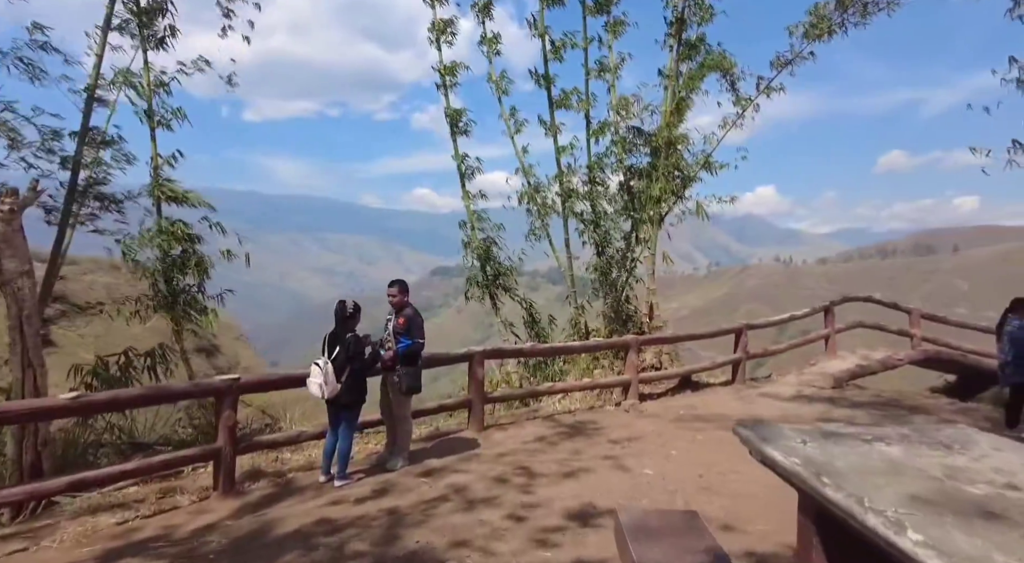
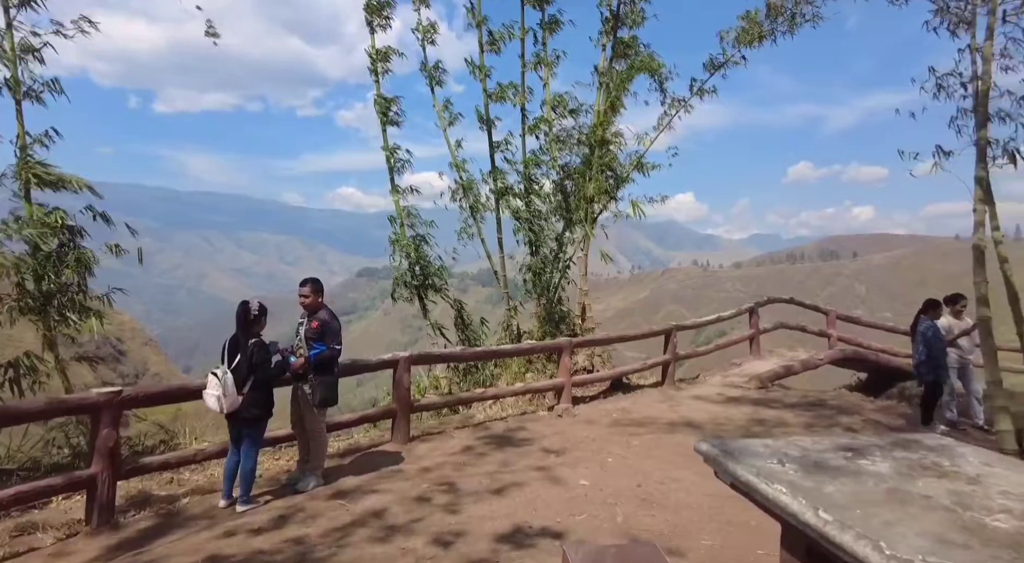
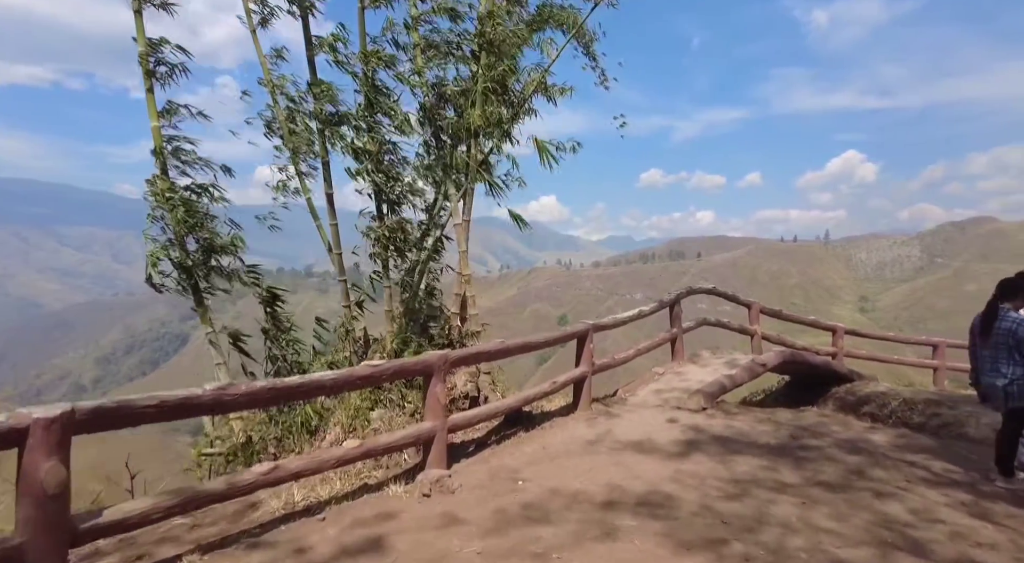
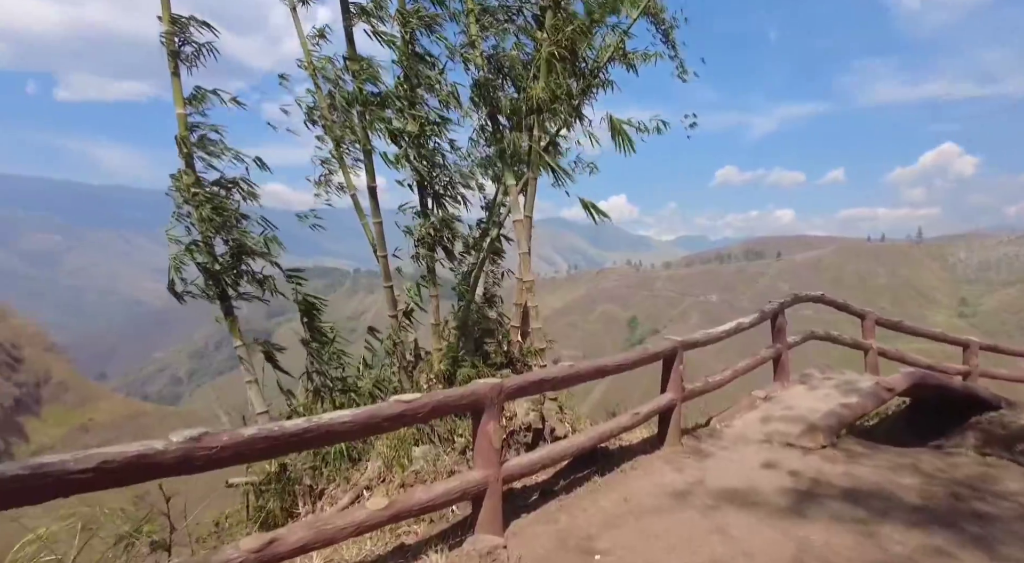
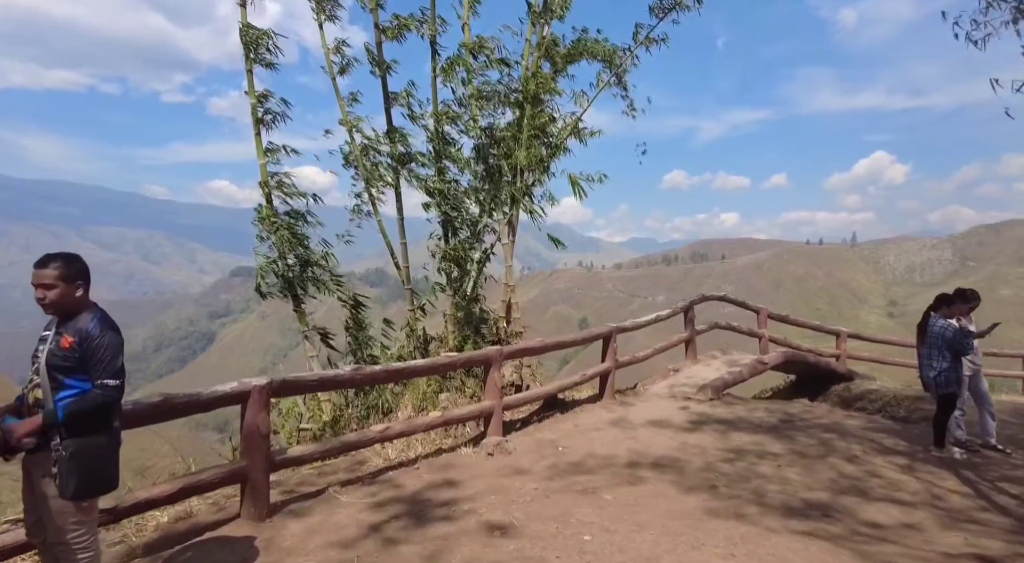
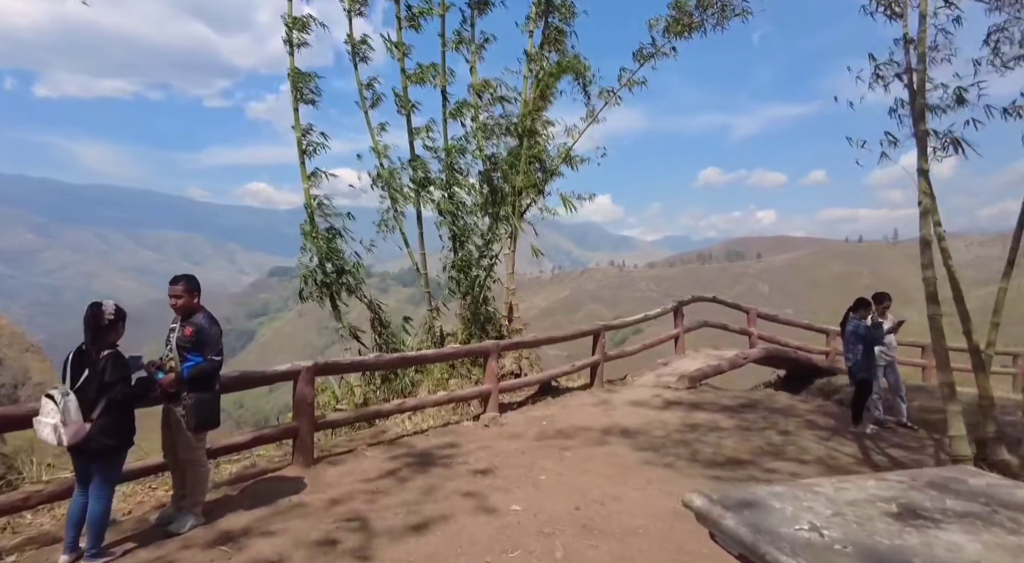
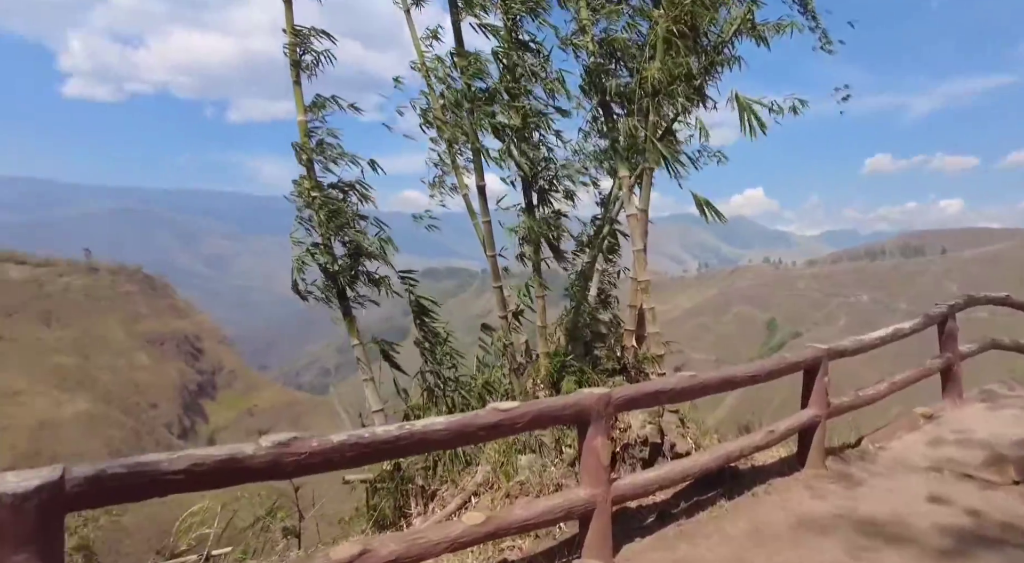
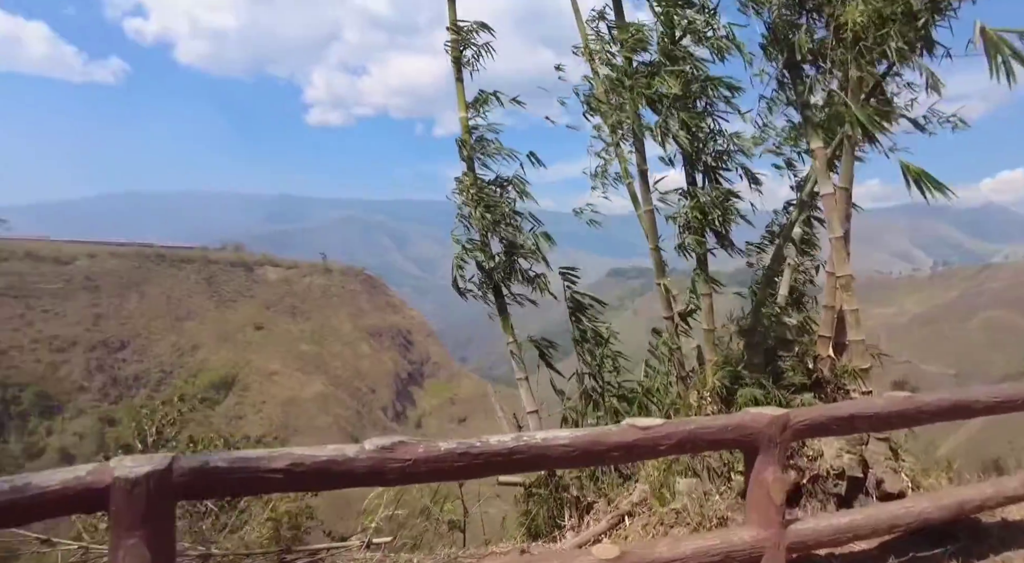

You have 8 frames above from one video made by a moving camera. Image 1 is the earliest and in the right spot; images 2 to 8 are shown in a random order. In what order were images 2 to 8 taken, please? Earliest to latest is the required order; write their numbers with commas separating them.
2, 6, 5, 3, 4, 7, 8
